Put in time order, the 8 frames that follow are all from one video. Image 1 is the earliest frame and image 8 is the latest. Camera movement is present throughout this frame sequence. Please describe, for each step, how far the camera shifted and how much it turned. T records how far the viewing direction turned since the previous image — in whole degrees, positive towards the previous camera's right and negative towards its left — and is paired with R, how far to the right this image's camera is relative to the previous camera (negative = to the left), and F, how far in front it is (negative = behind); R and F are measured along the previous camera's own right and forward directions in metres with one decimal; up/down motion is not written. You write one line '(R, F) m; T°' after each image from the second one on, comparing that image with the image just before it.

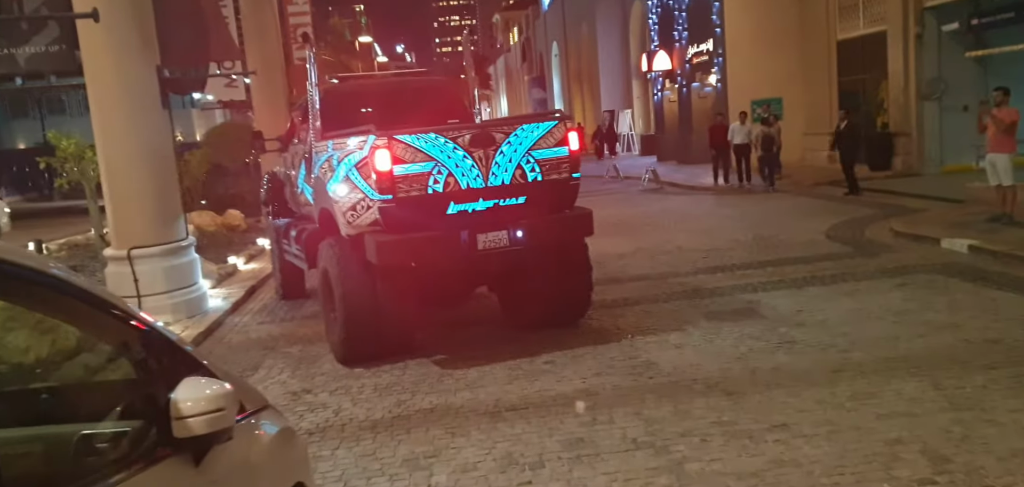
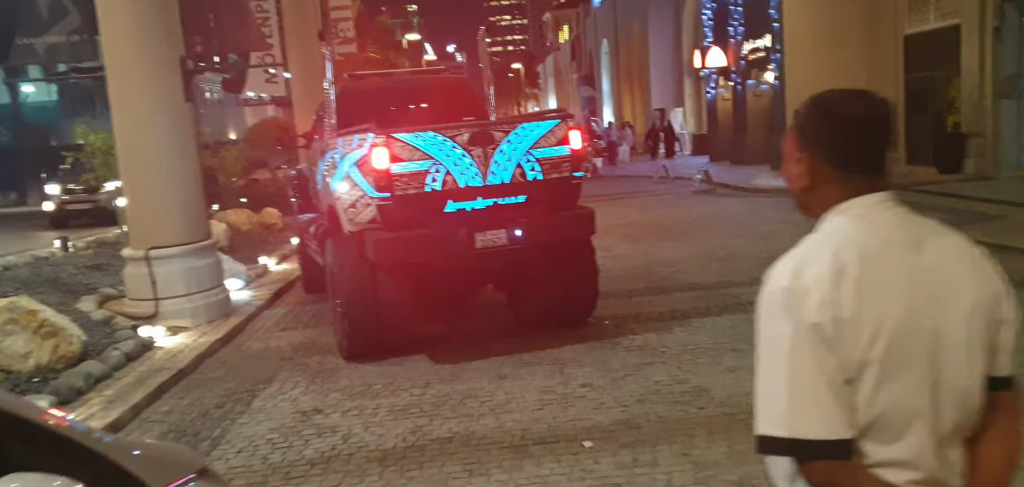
(+0.1, +0.9) m; -3°
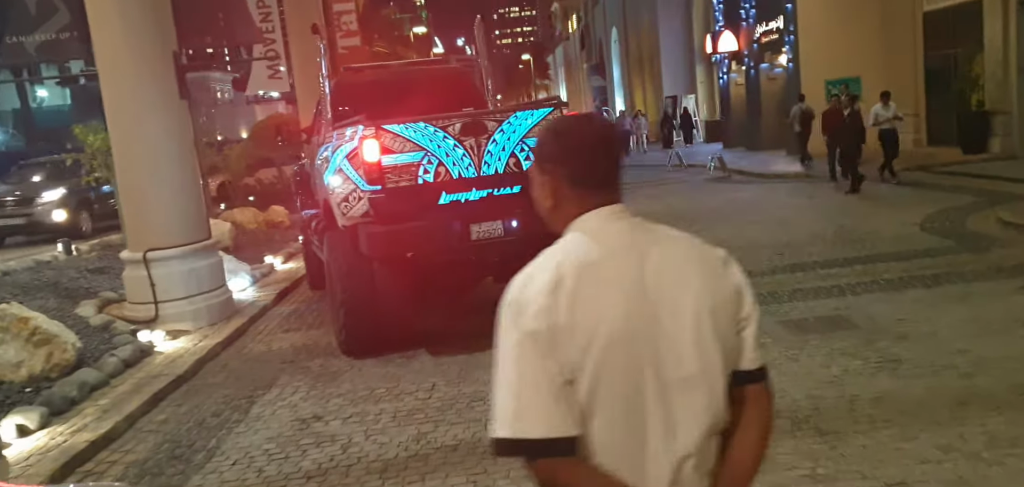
(+0.1, +0.4) m; -1°
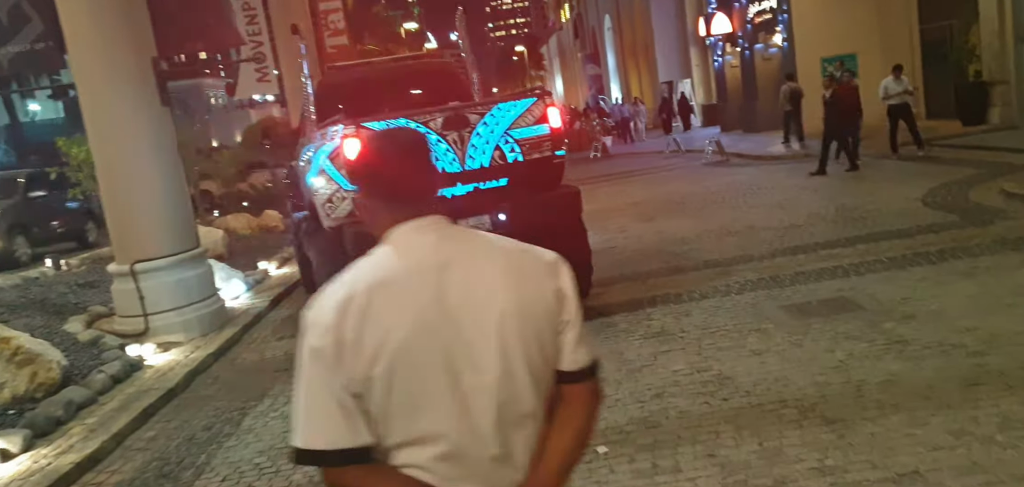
(+0.1, +0.2) m; 0°
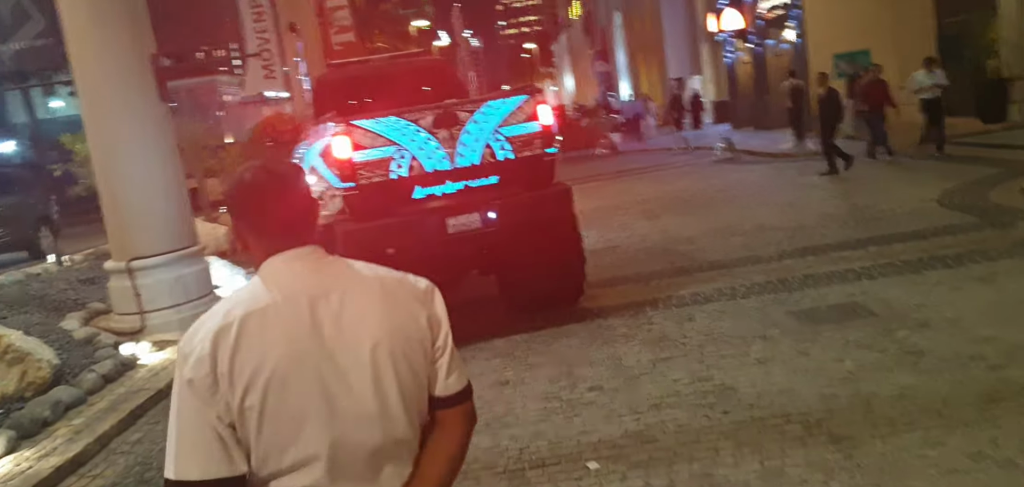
(+0.1, +0.3) m; -1°
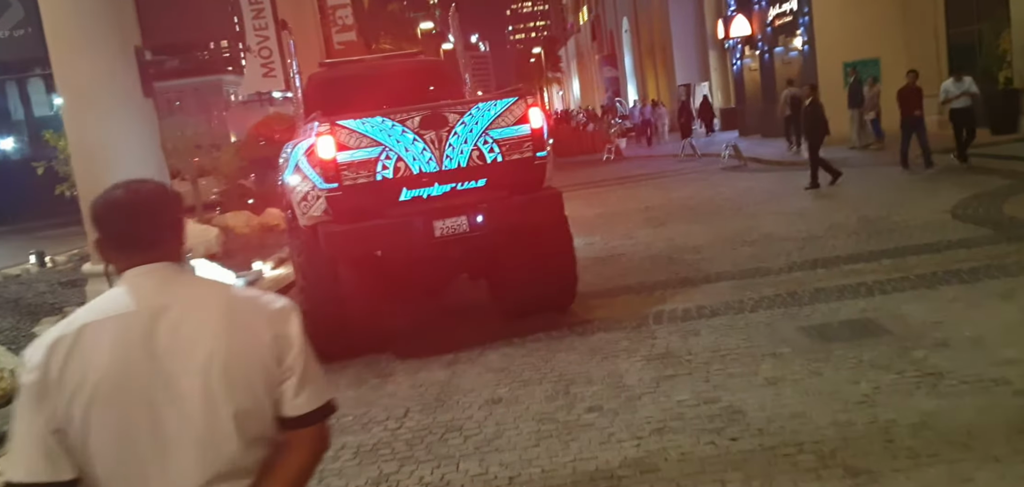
(+0.1, +0.4) m; 0°
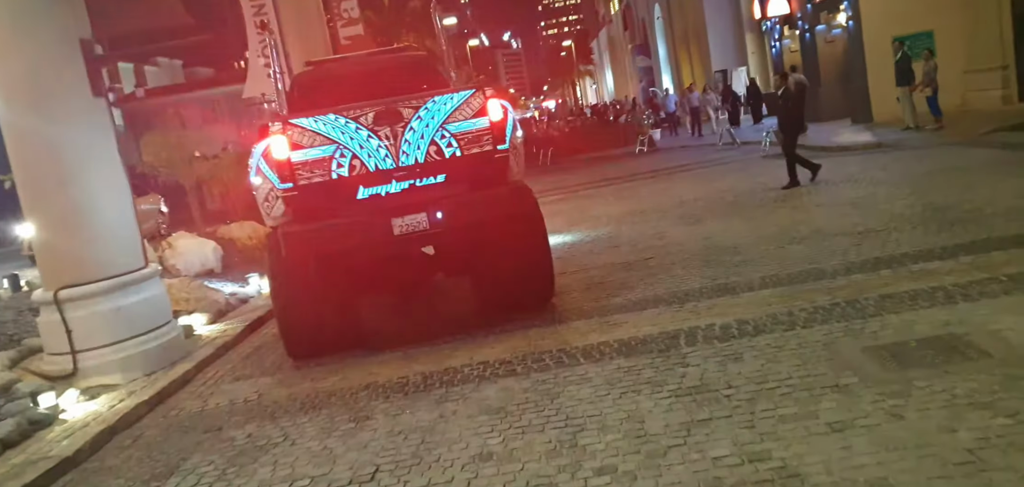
(+0.3, +1.4) m; -2°
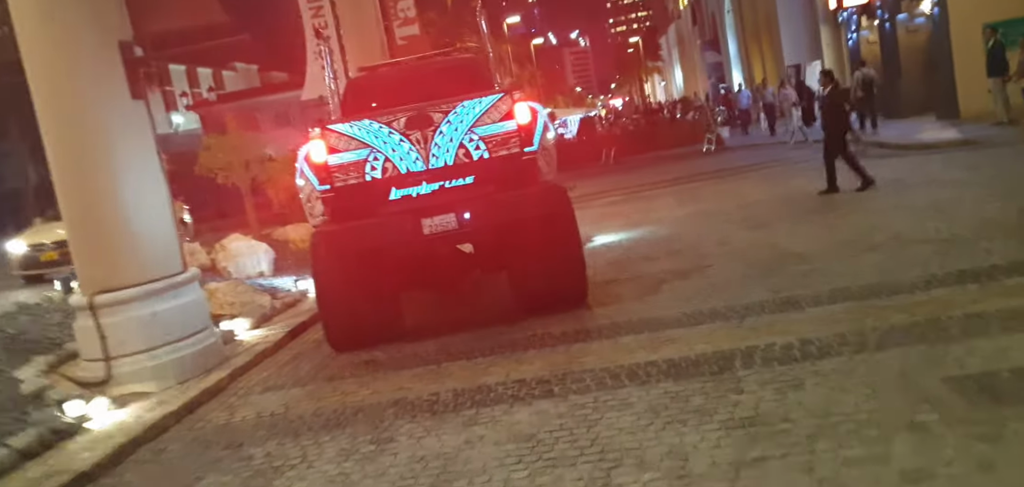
(+0.2, +0.5) m; -4°
